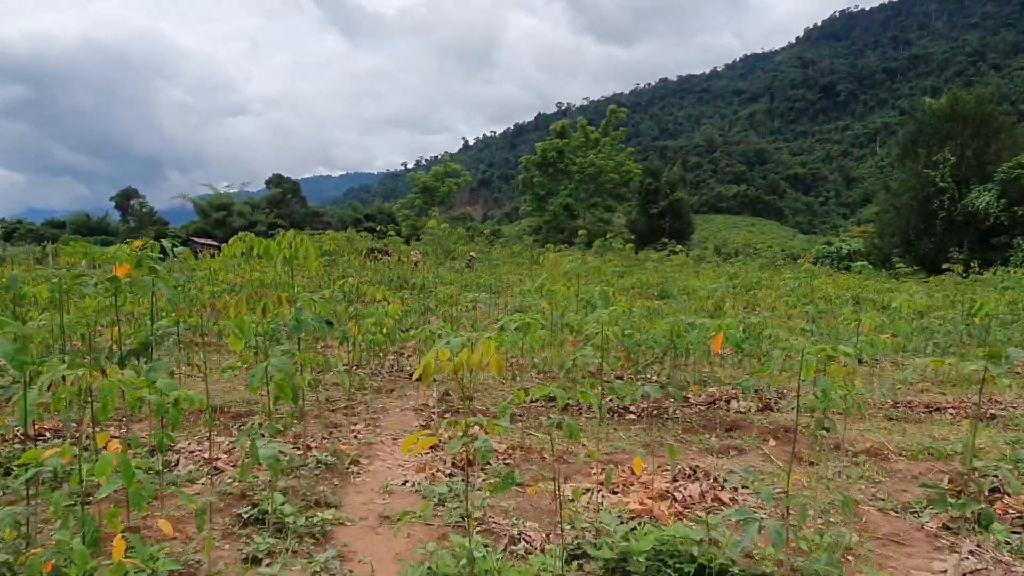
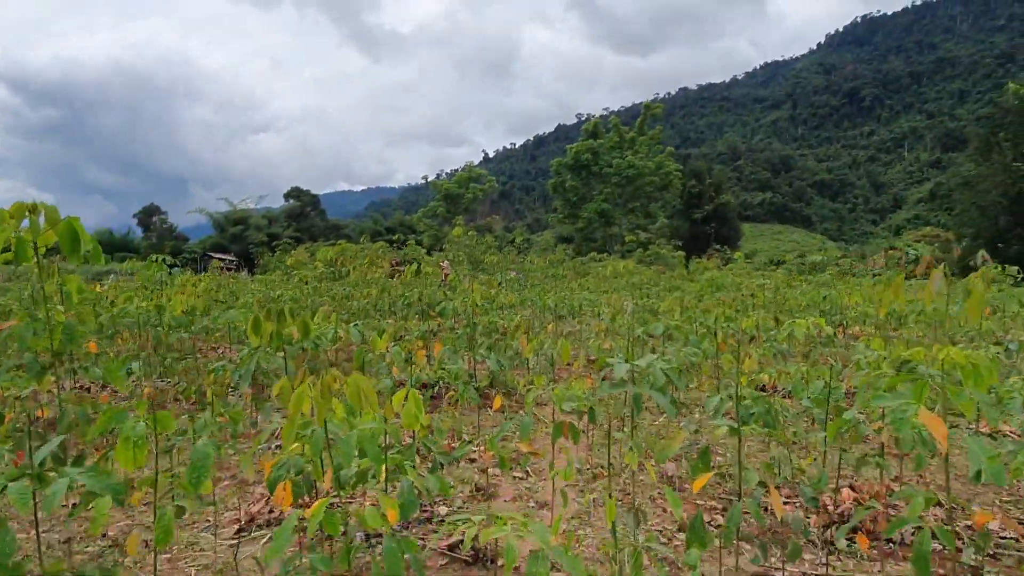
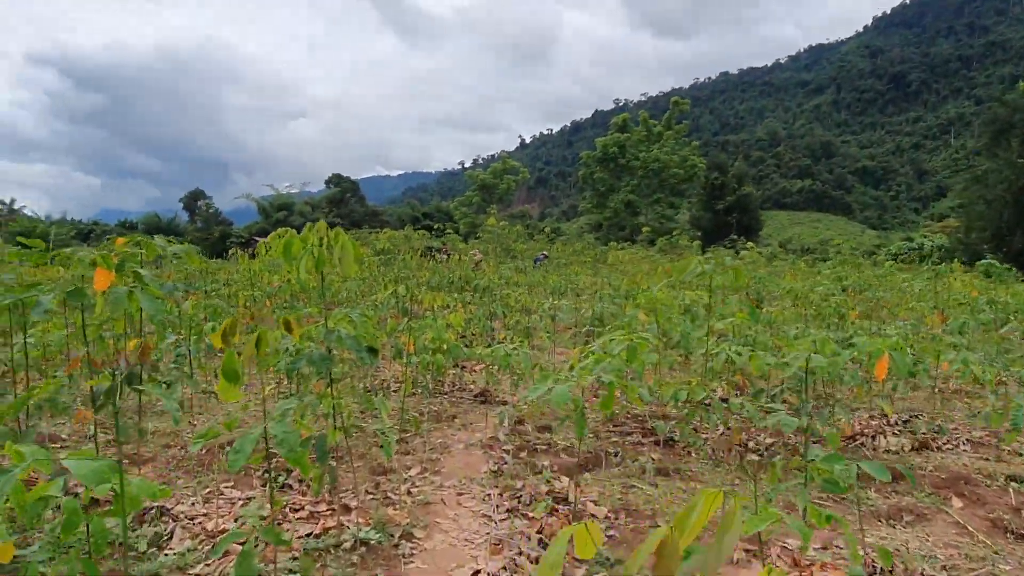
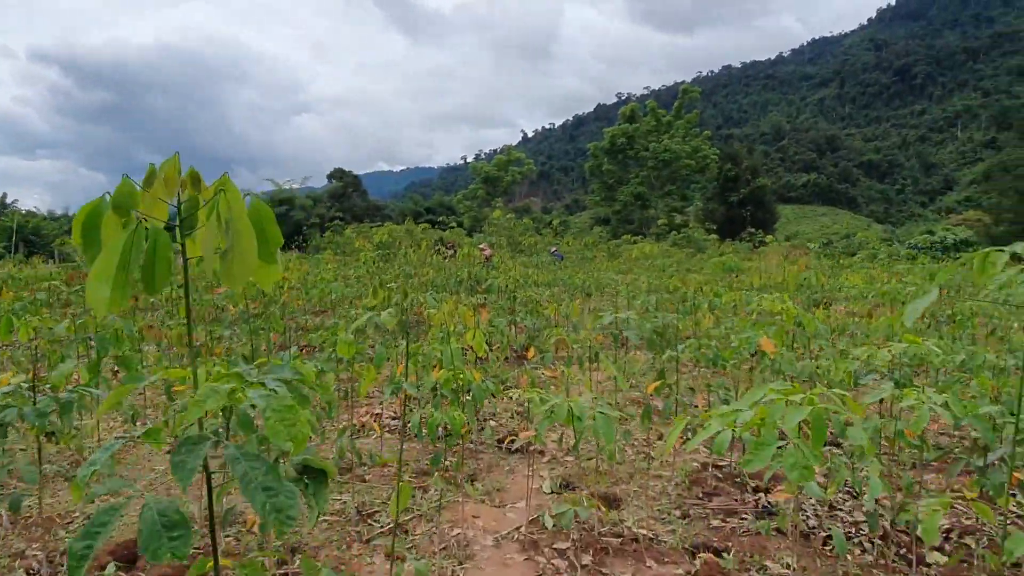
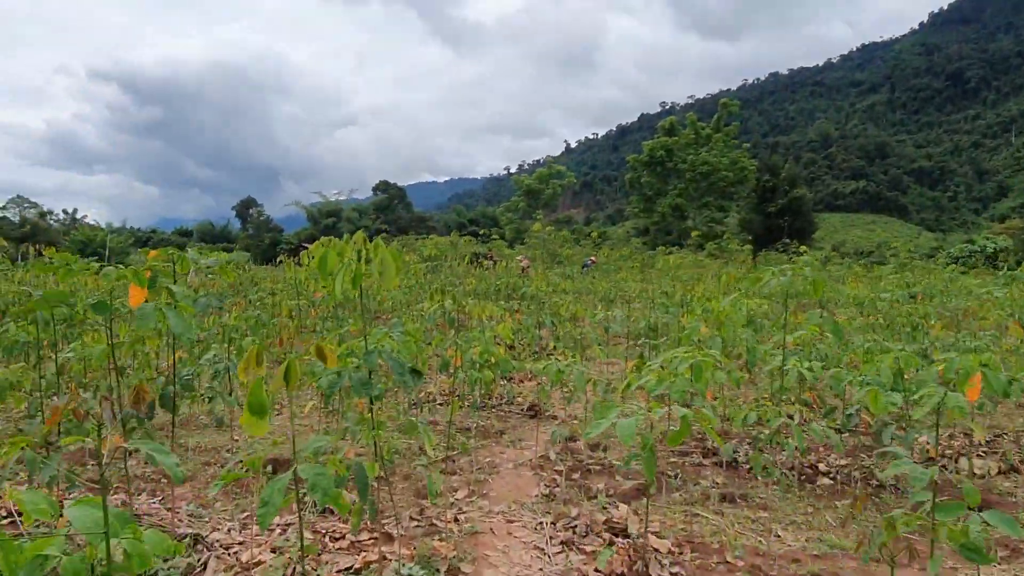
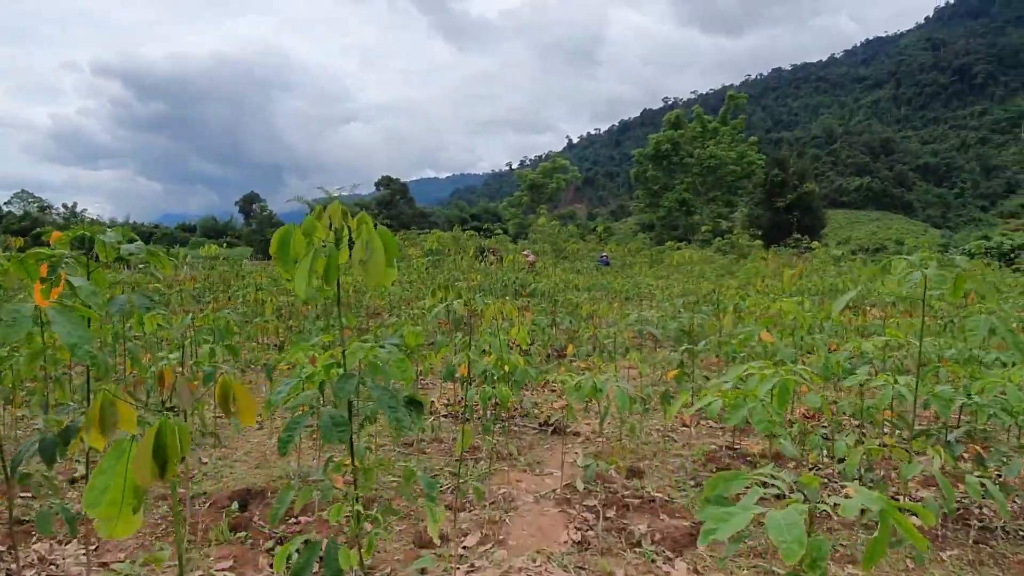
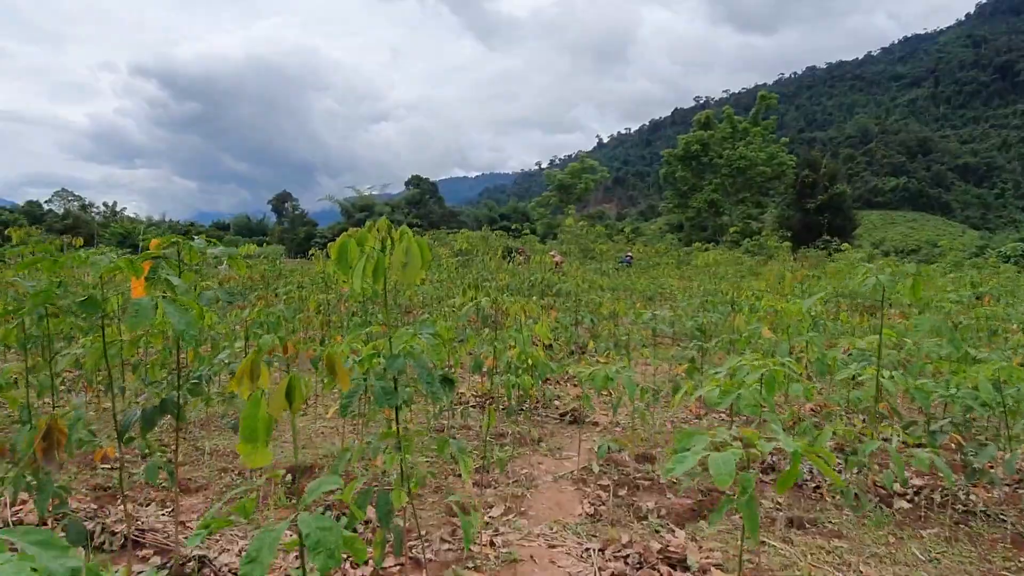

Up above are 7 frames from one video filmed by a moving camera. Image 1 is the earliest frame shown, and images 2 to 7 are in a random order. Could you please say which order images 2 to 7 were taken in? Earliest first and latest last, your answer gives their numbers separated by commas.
3, 5, 7, 6, 4, 2
